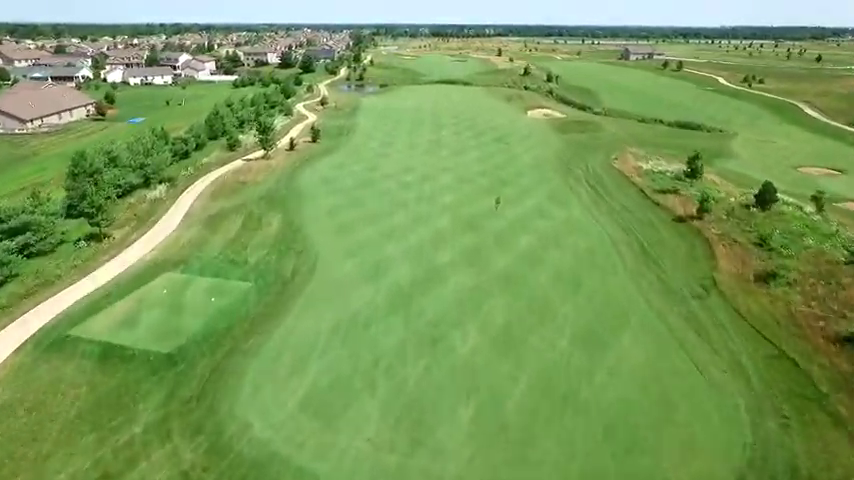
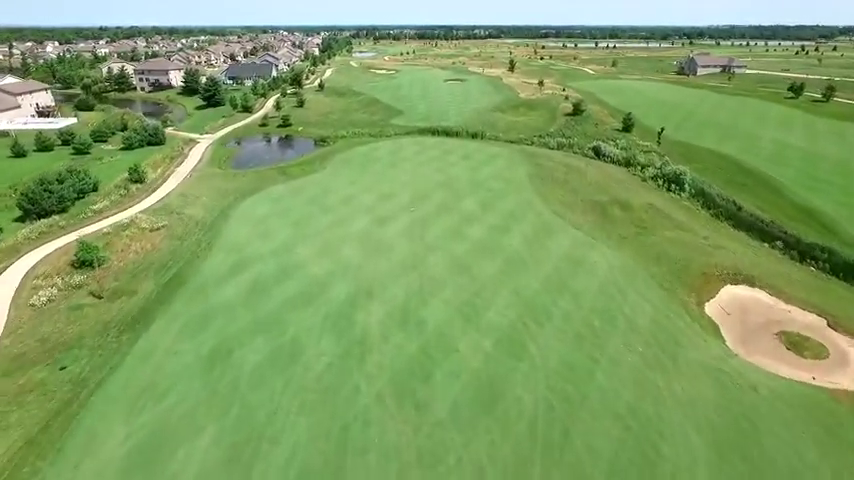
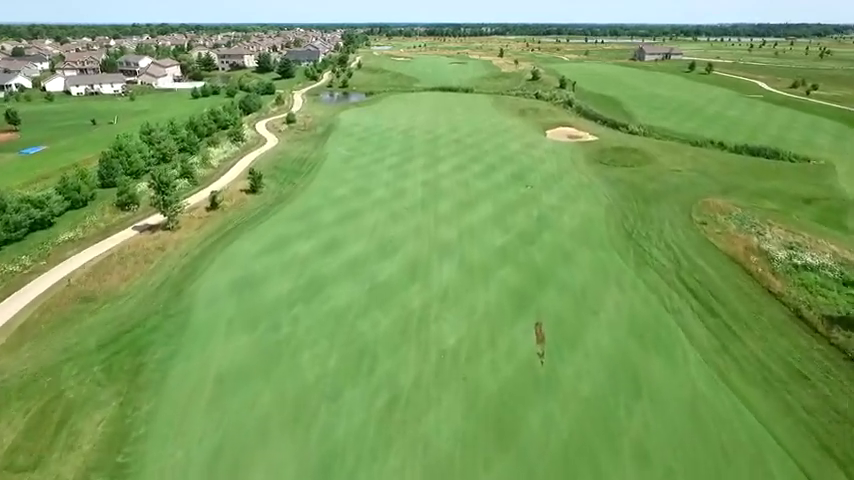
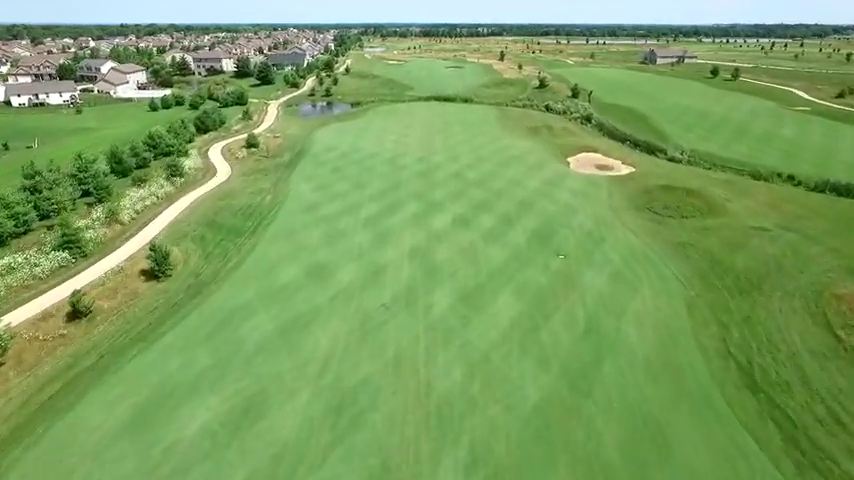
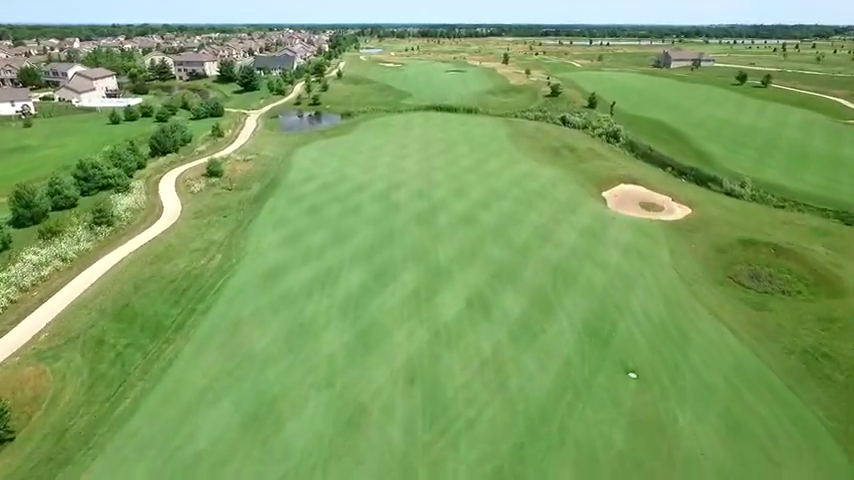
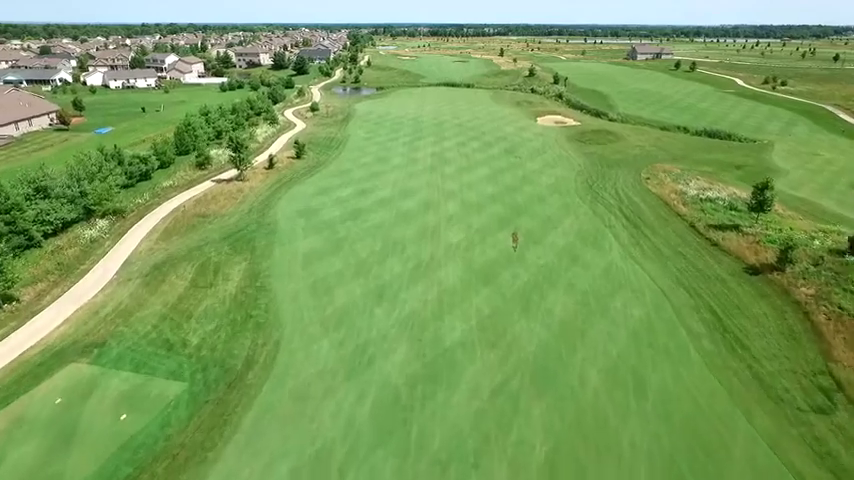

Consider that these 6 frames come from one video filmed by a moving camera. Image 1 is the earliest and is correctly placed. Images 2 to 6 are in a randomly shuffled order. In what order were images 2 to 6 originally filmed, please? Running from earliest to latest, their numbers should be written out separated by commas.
6, 3, 4, 5, 2
